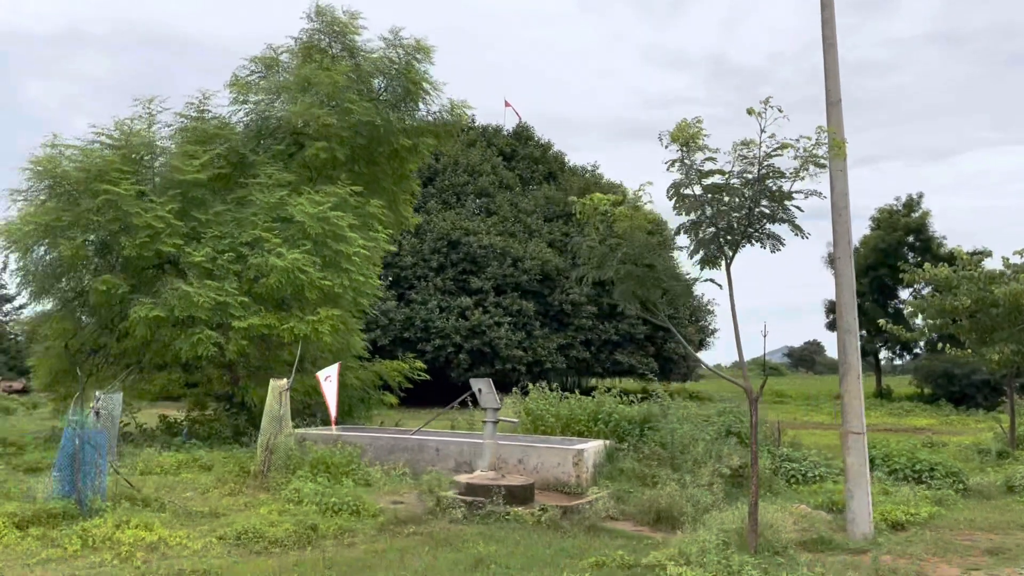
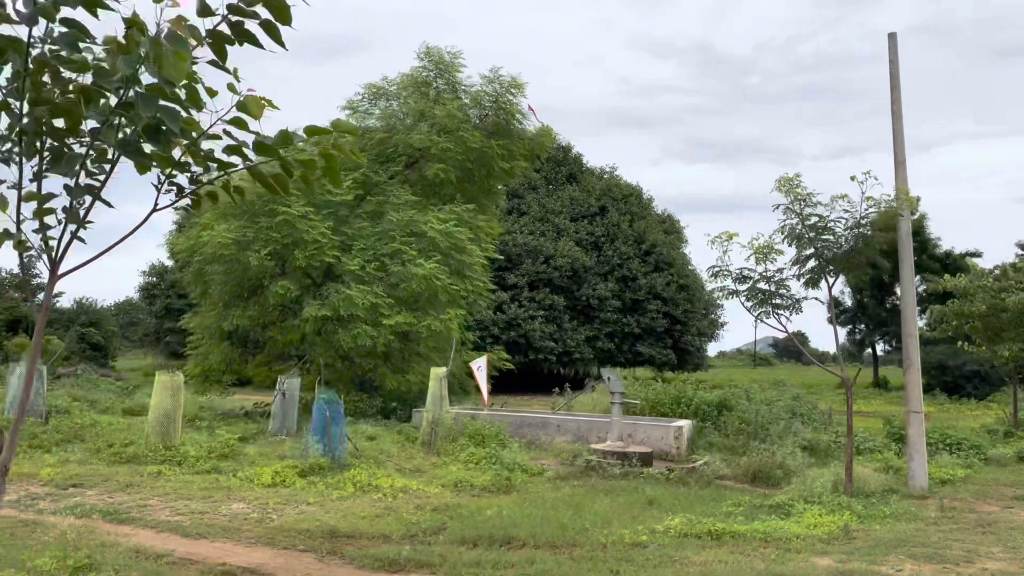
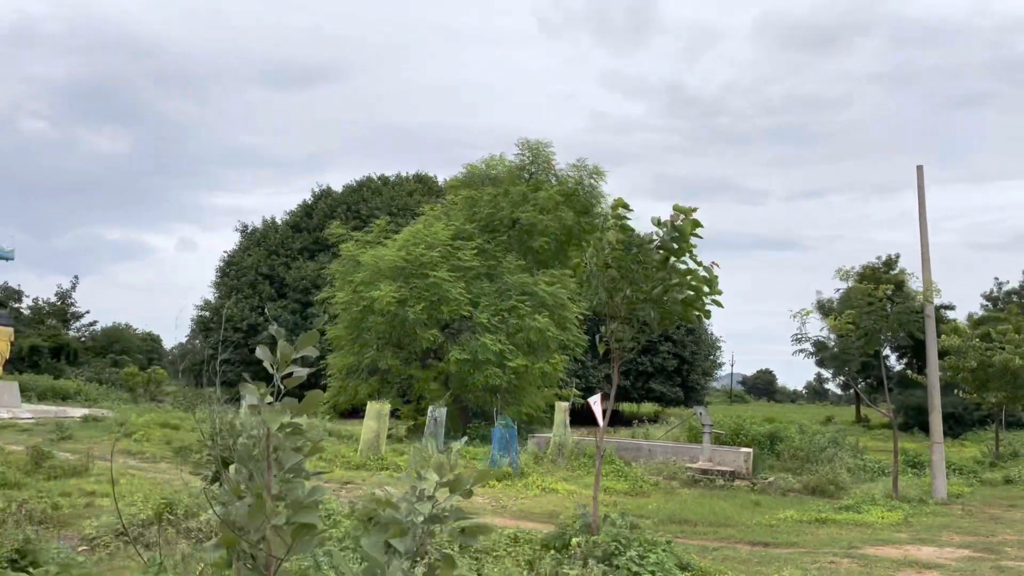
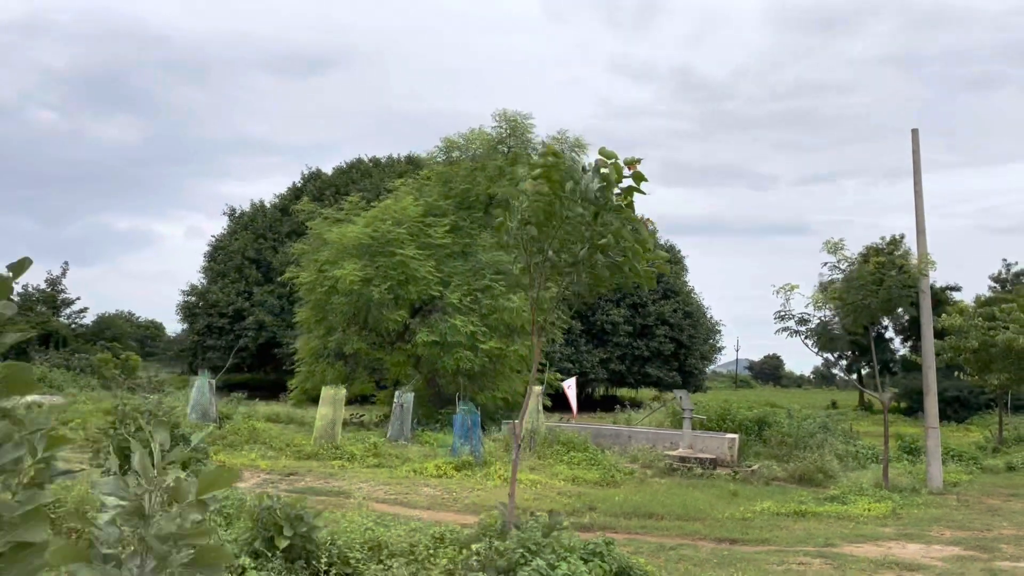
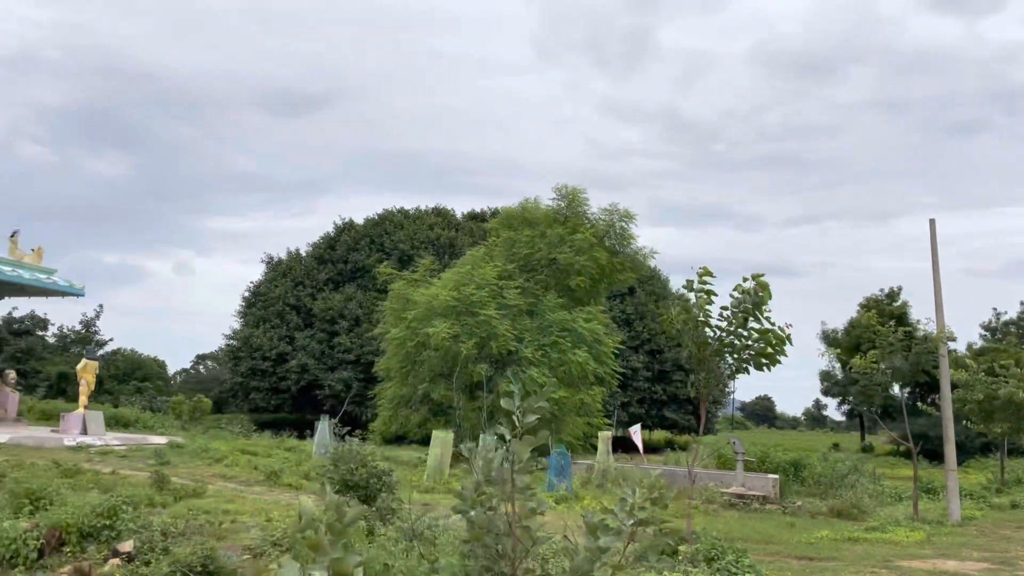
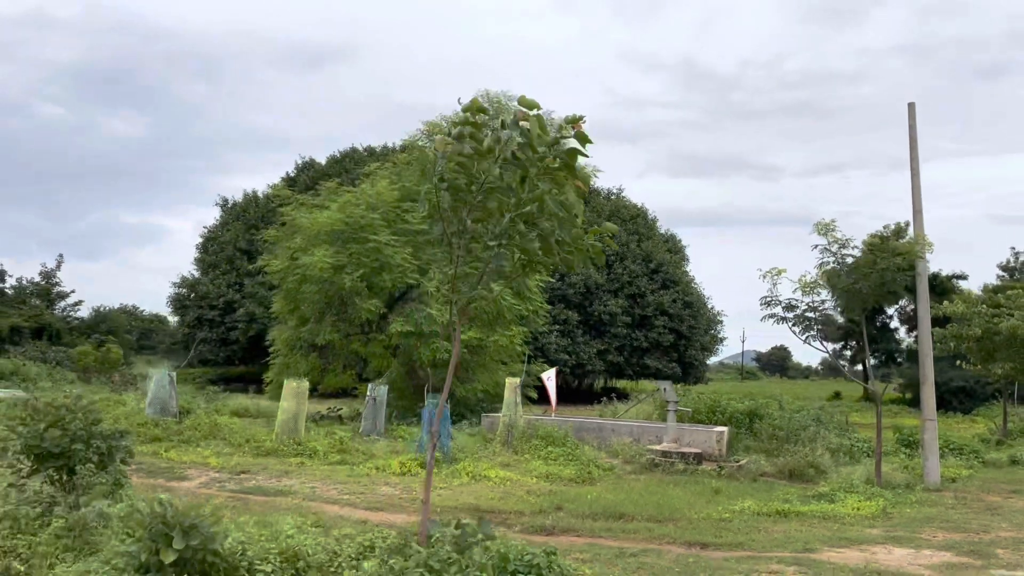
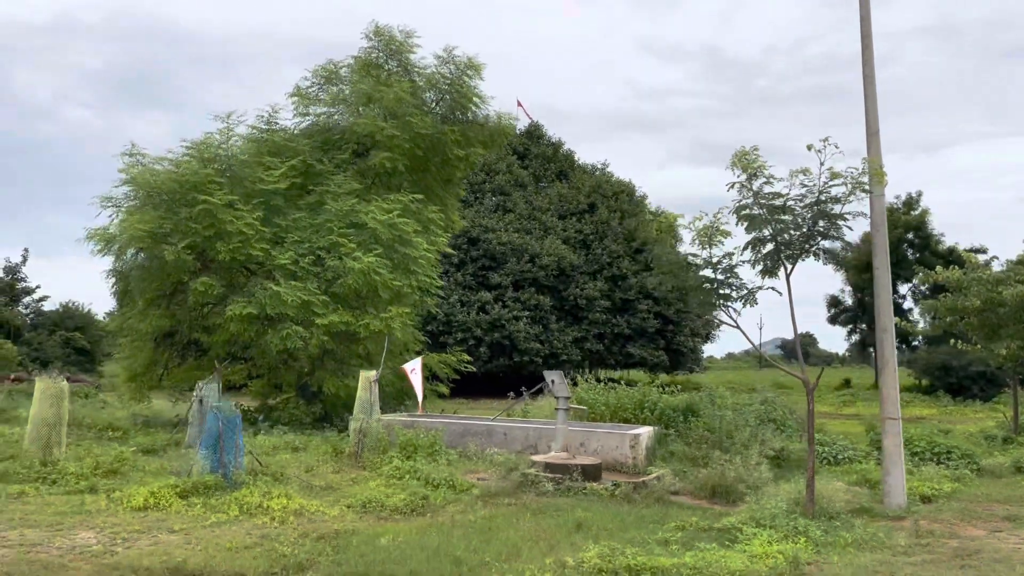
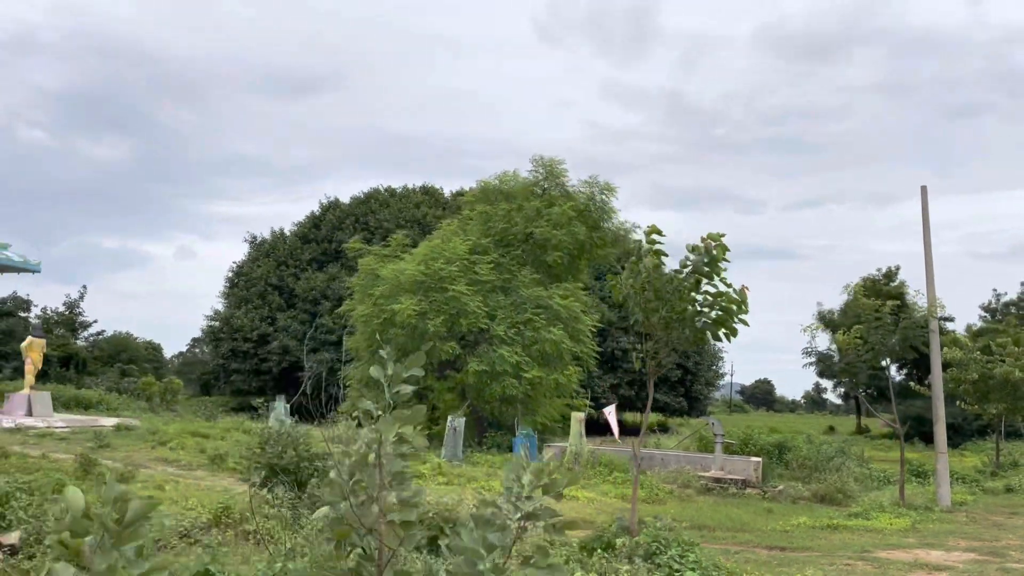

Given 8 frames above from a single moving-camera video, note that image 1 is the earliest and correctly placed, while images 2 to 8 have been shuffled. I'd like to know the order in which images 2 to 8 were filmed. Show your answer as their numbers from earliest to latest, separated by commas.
7, 2, 6, 4, 3, 8, 5
